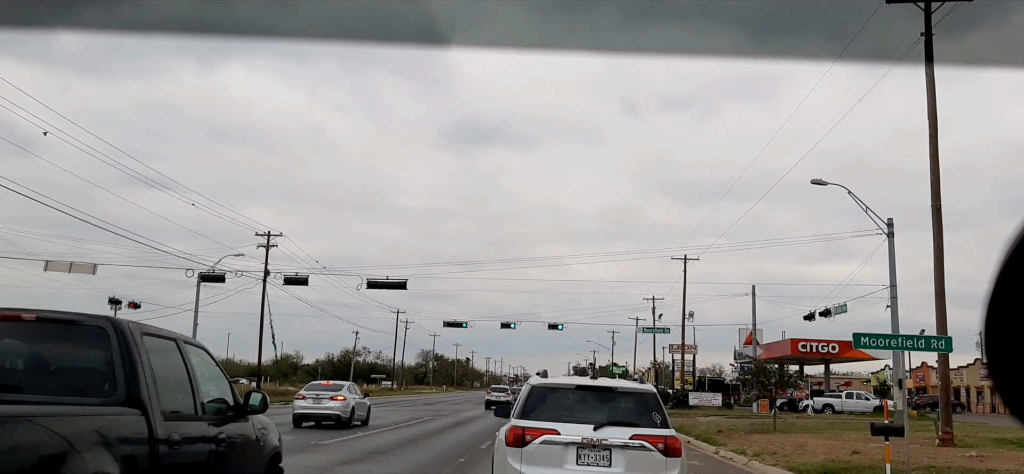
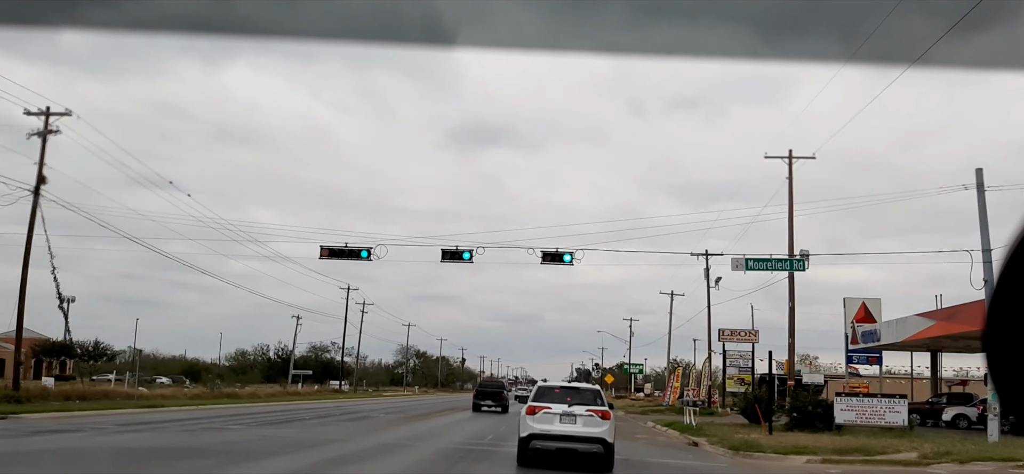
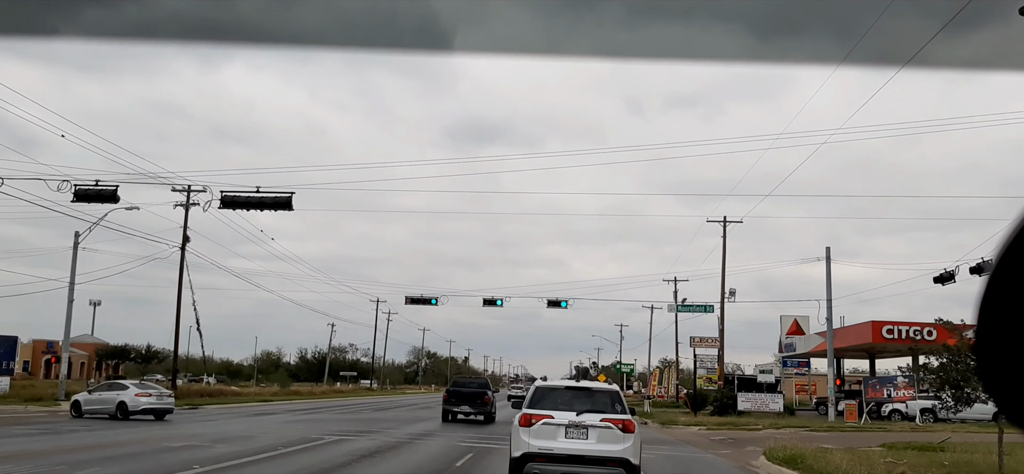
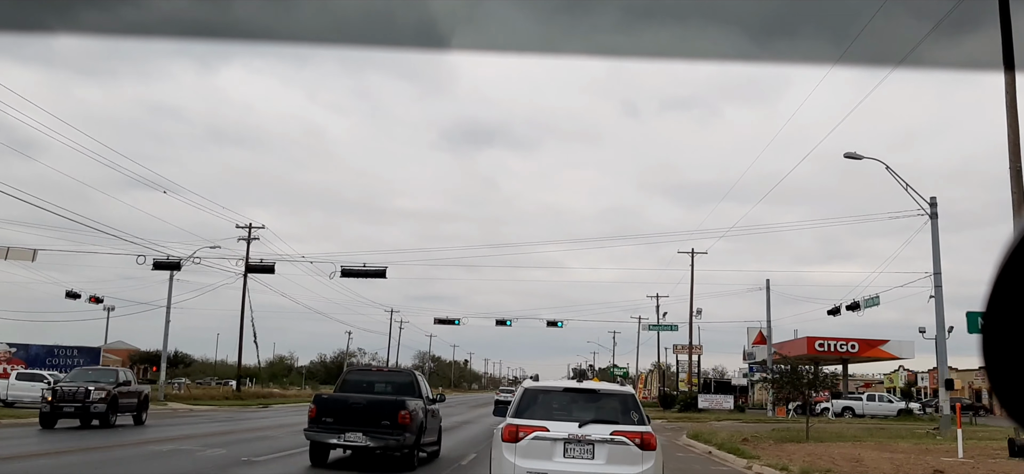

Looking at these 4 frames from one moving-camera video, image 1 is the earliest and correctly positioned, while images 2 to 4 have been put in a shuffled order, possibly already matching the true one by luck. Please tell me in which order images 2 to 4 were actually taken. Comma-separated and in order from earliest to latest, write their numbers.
4, 3, 2
